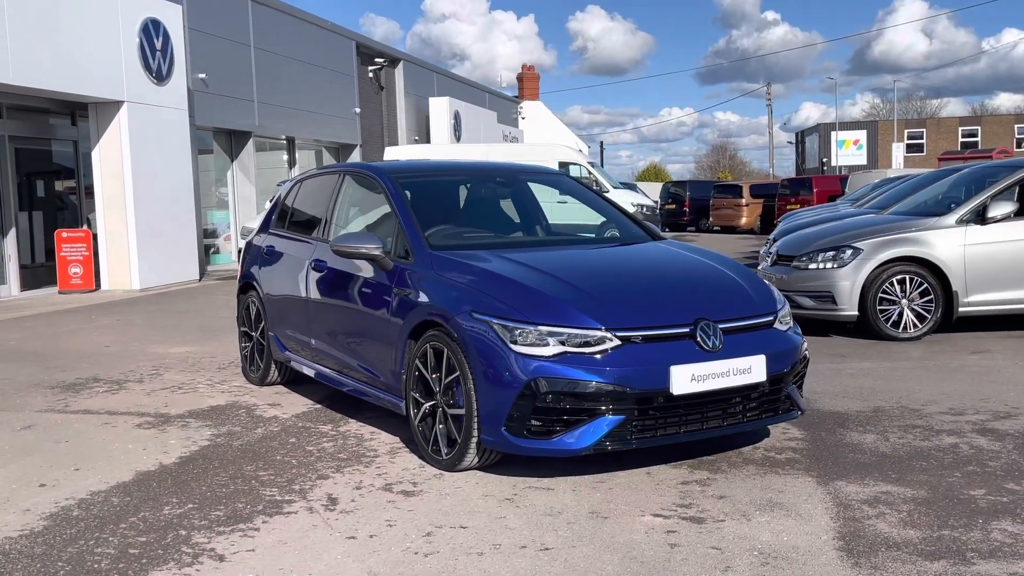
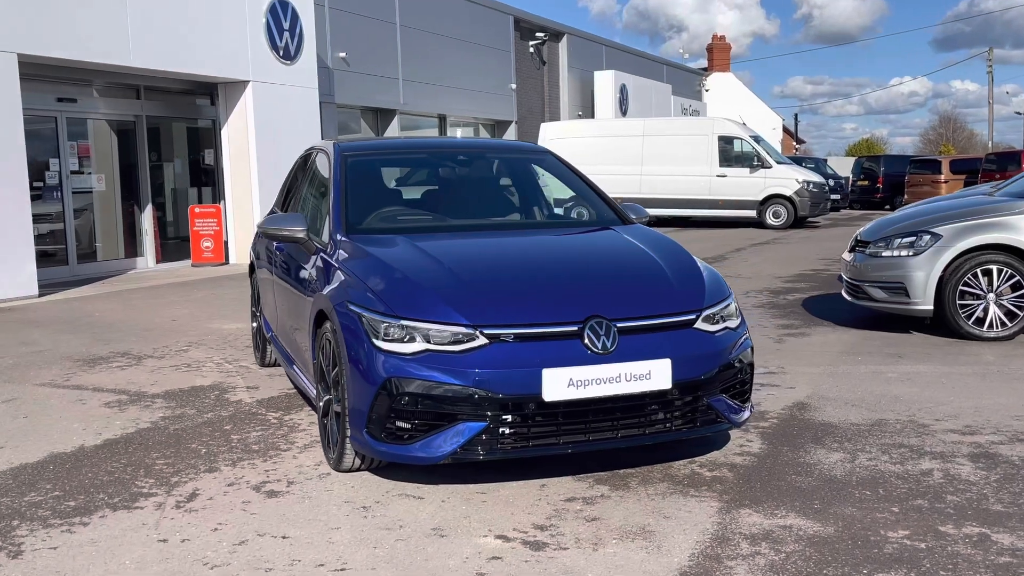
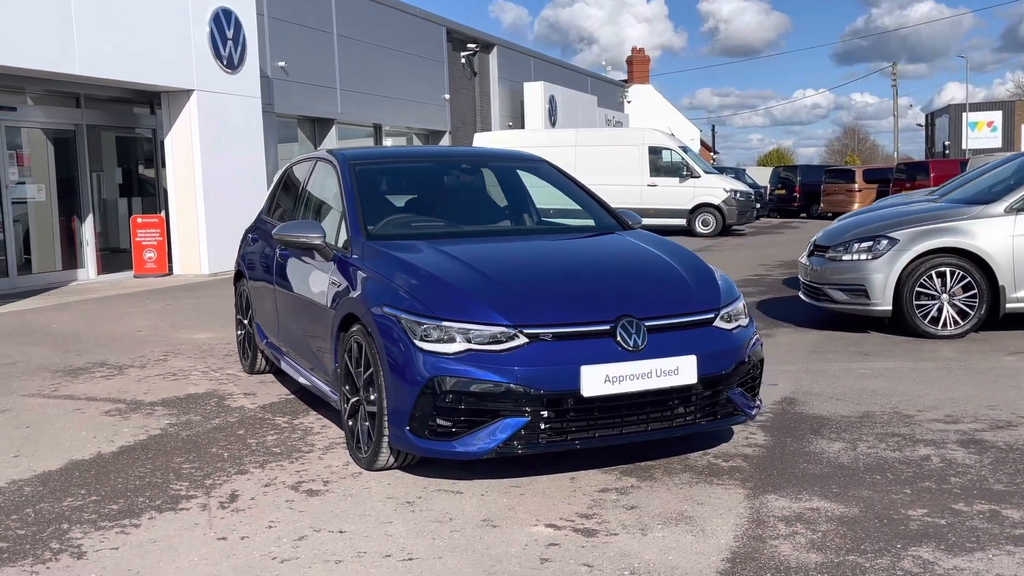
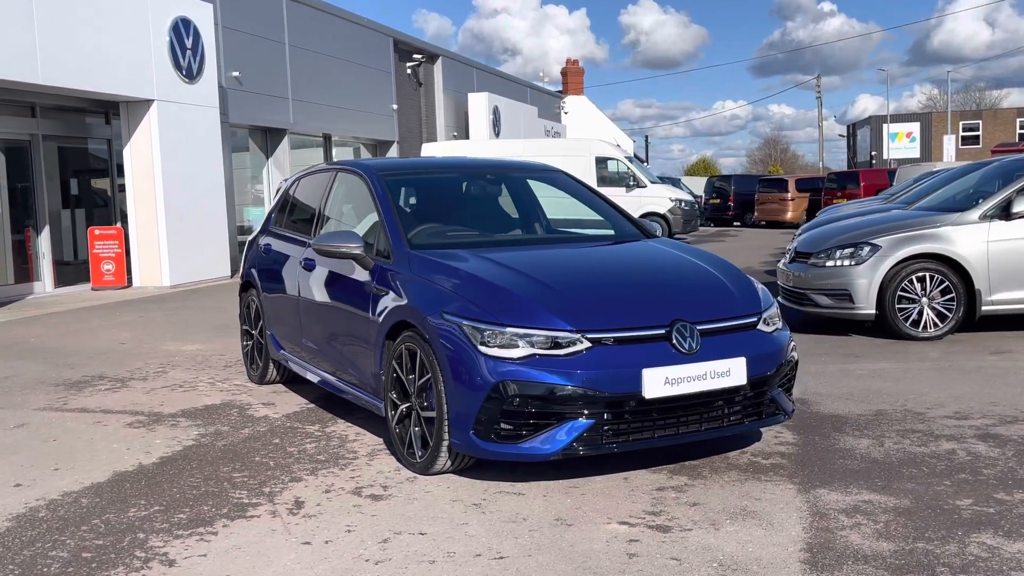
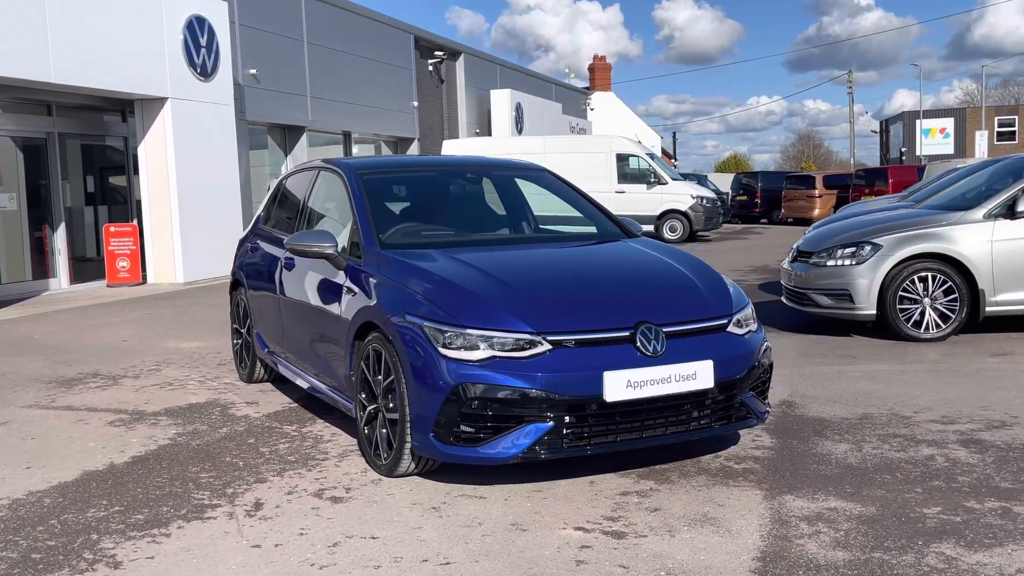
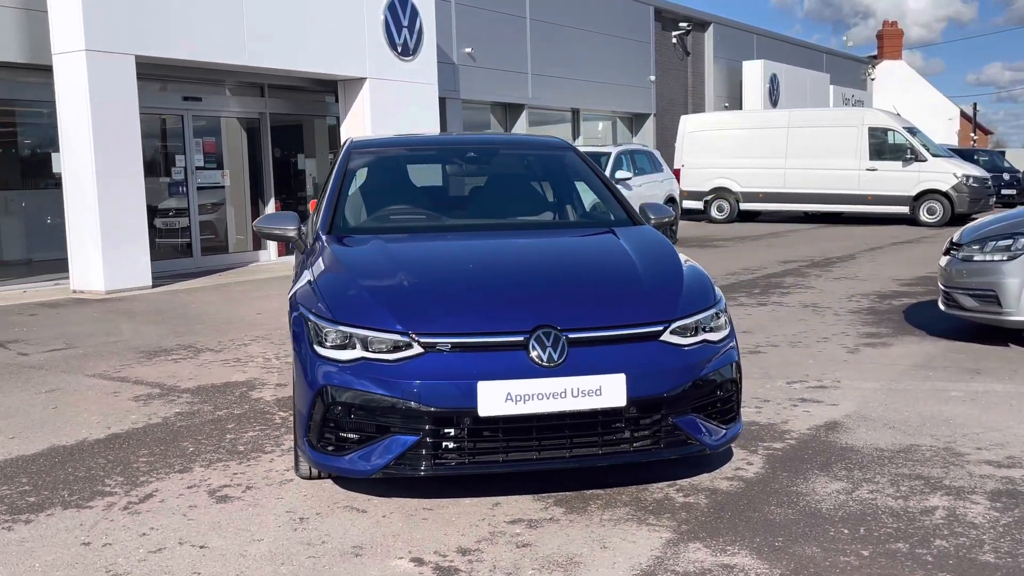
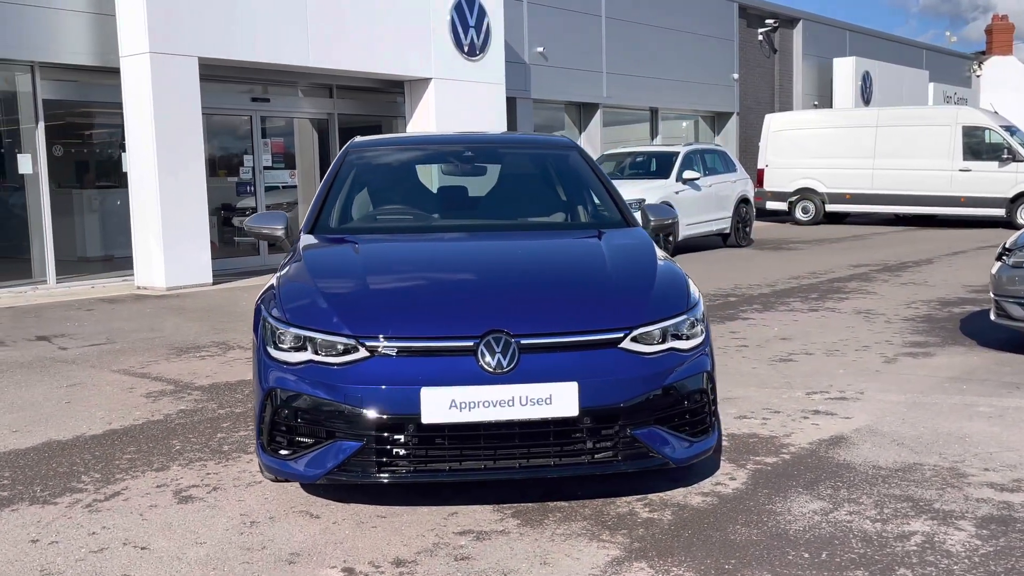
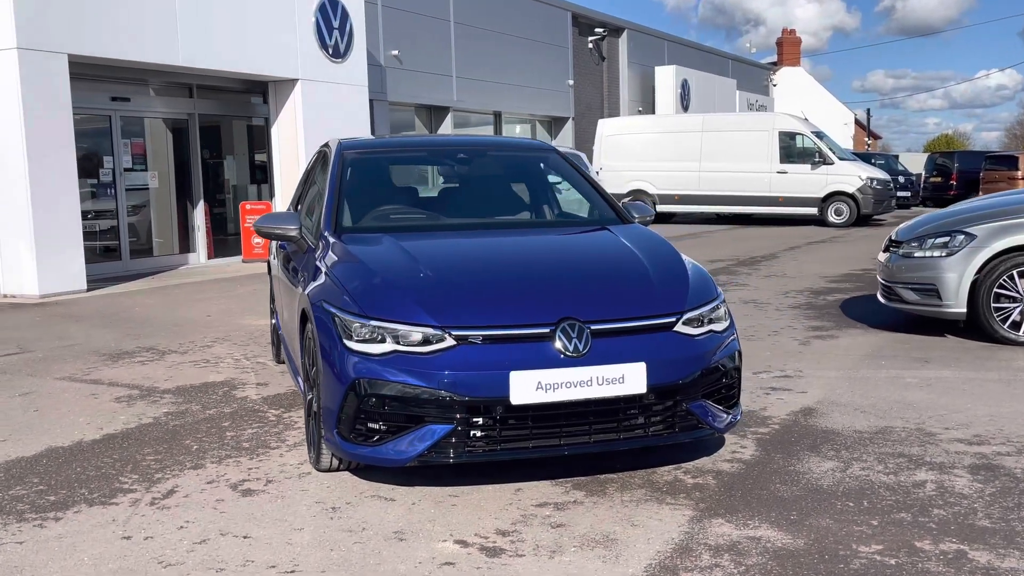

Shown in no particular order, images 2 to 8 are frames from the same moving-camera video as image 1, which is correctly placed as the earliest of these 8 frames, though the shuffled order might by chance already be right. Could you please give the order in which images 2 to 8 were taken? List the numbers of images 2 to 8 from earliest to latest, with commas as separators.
4, 5, 3, 2, 8, 6, 7
